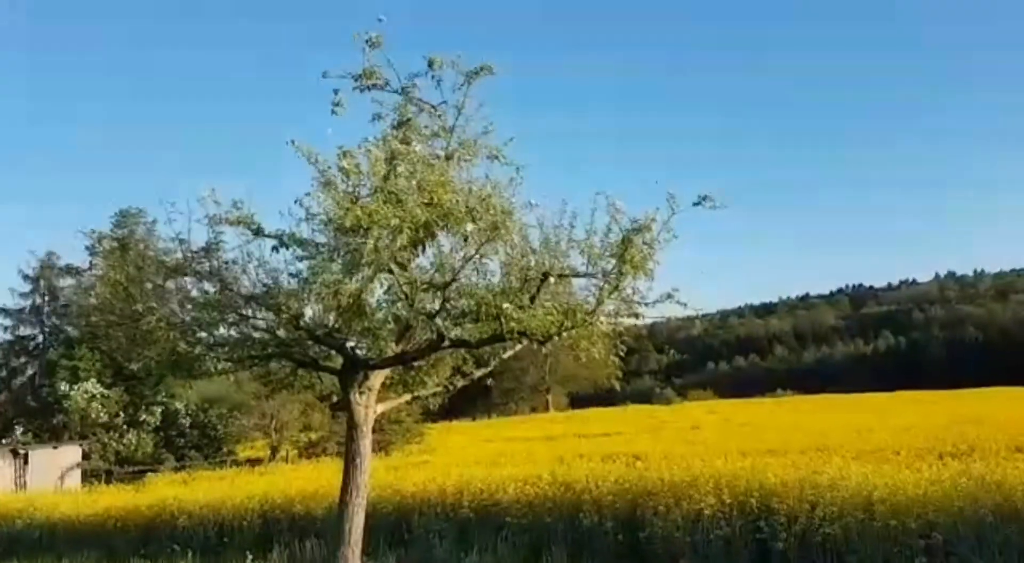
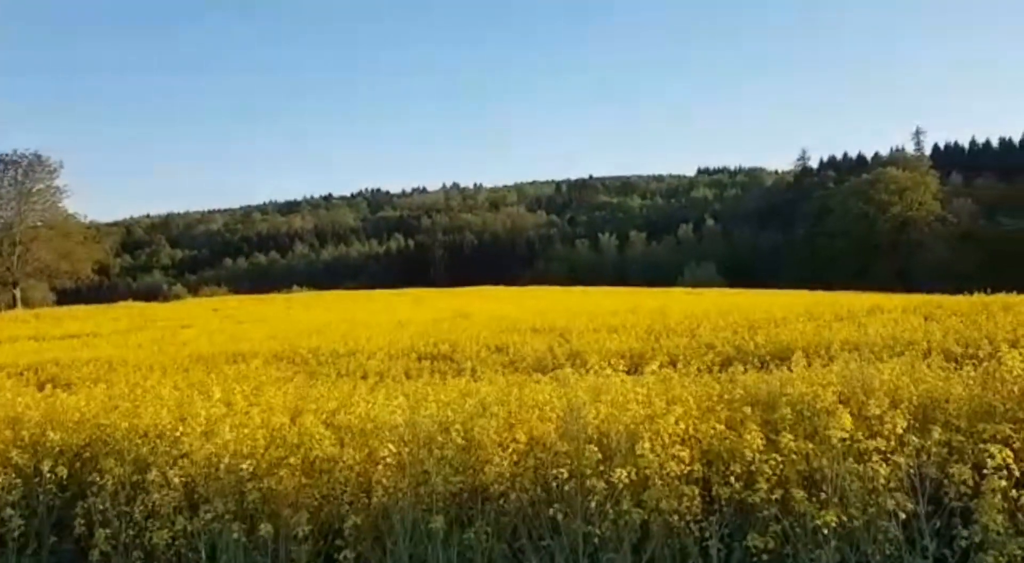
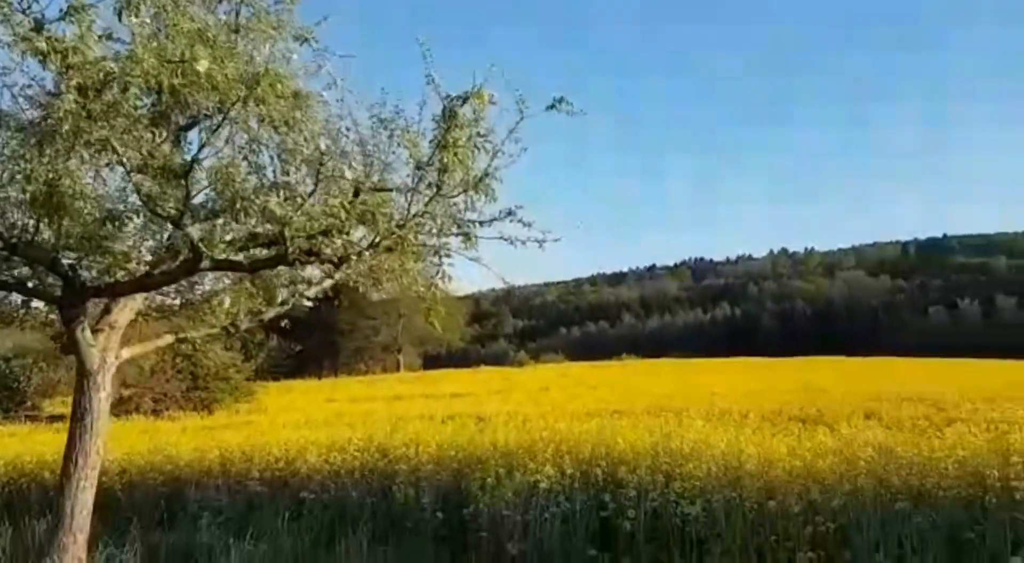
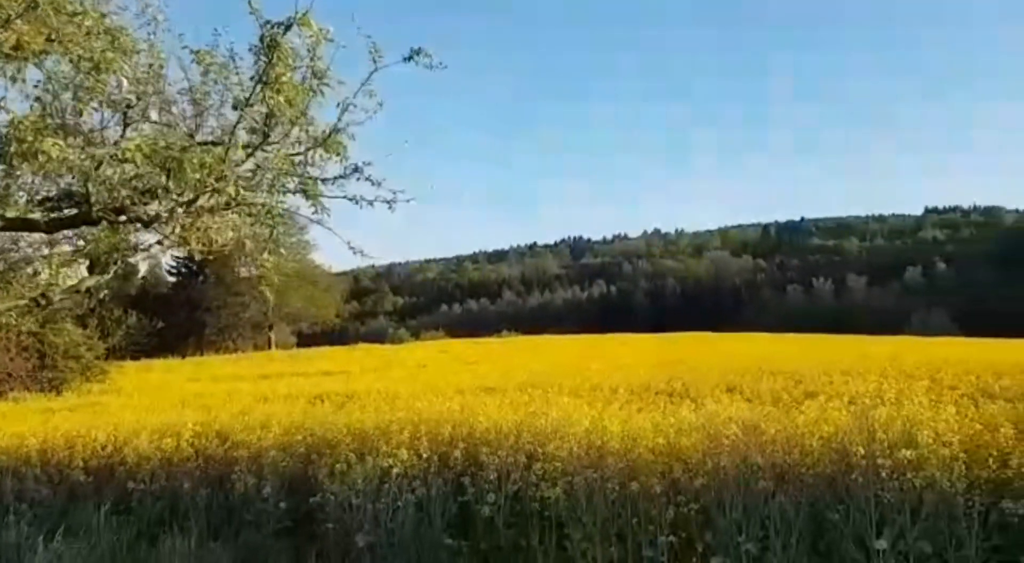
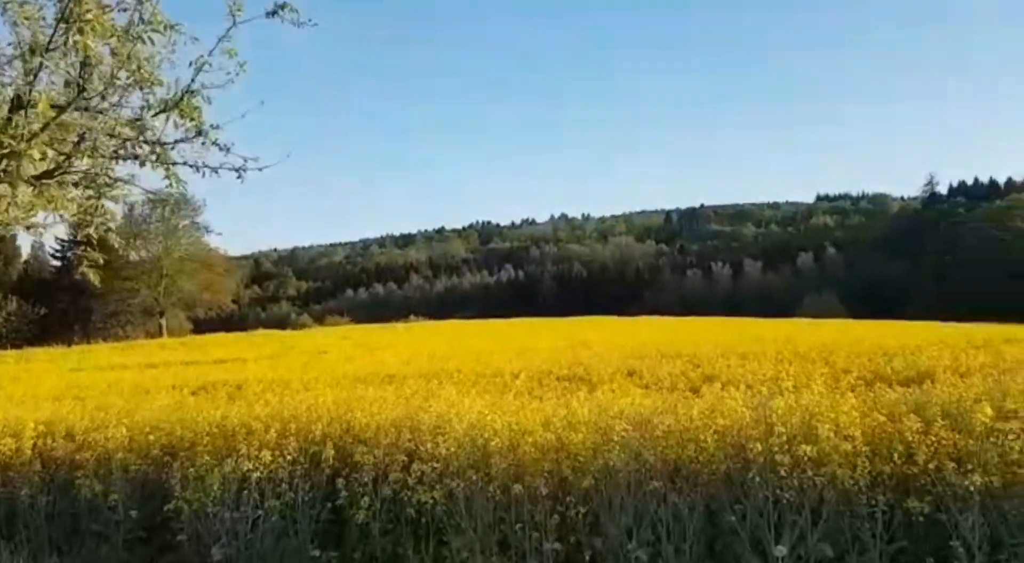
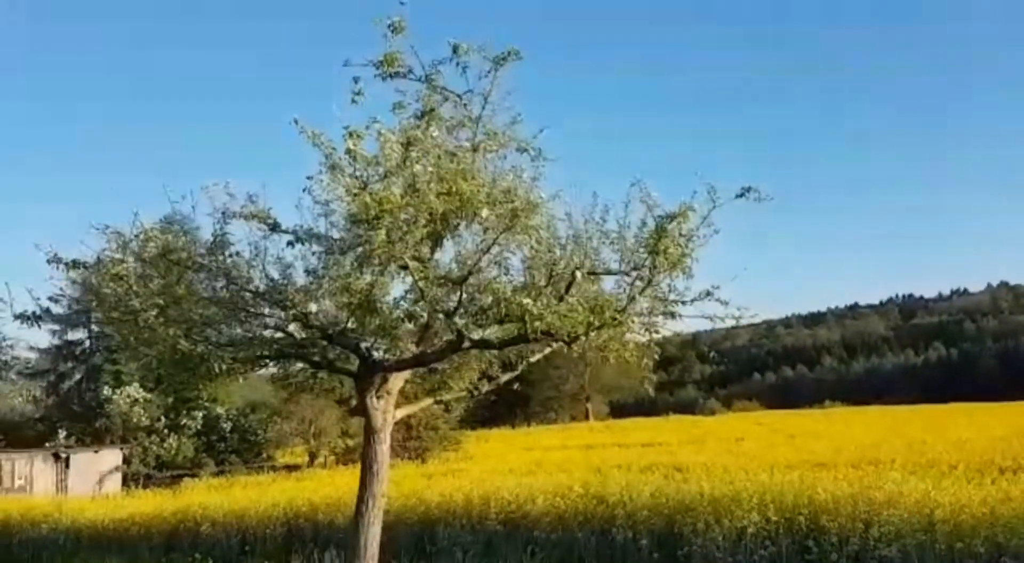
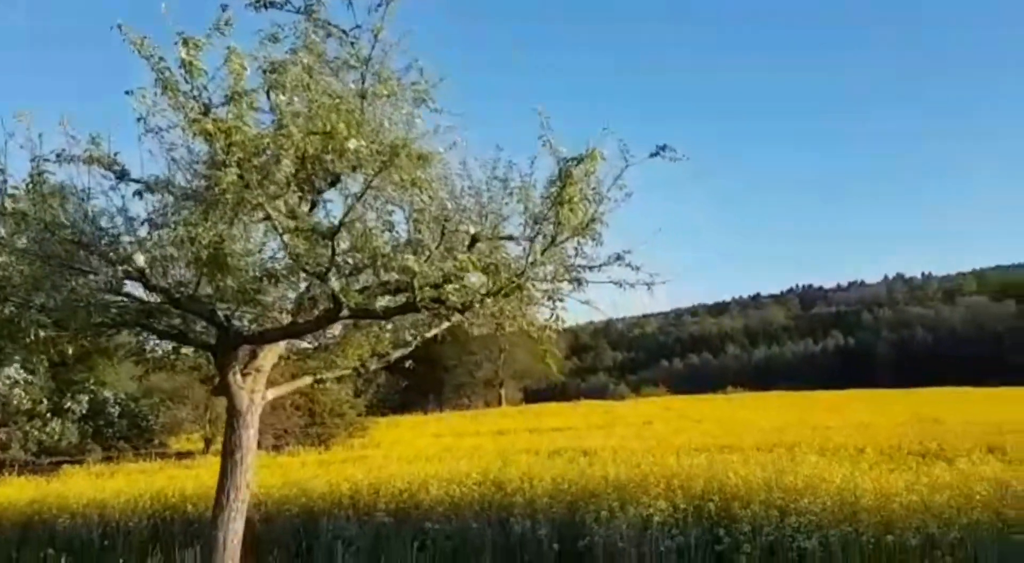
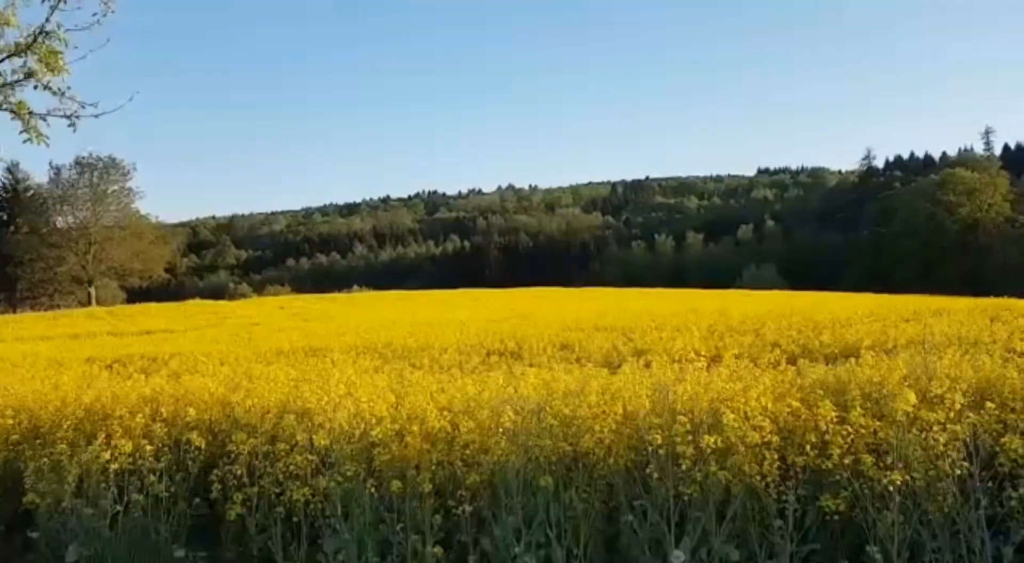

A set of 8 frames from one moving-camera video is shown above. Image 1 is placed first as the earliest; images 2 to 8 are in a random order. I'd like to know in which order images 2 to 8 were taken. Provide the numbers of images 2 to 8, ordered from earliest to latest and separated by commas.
6, 7, 3, 4, 5, 8, 2
